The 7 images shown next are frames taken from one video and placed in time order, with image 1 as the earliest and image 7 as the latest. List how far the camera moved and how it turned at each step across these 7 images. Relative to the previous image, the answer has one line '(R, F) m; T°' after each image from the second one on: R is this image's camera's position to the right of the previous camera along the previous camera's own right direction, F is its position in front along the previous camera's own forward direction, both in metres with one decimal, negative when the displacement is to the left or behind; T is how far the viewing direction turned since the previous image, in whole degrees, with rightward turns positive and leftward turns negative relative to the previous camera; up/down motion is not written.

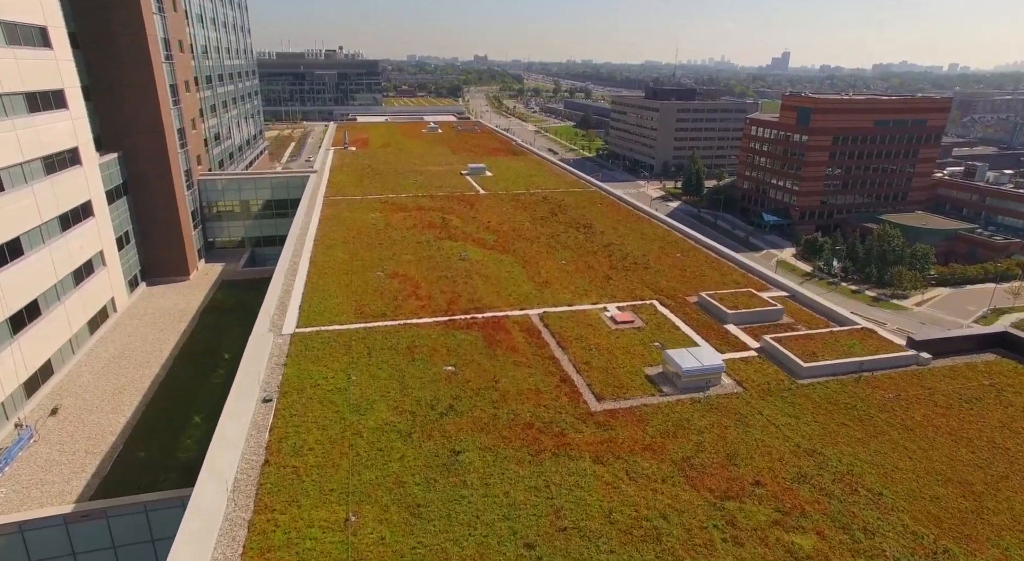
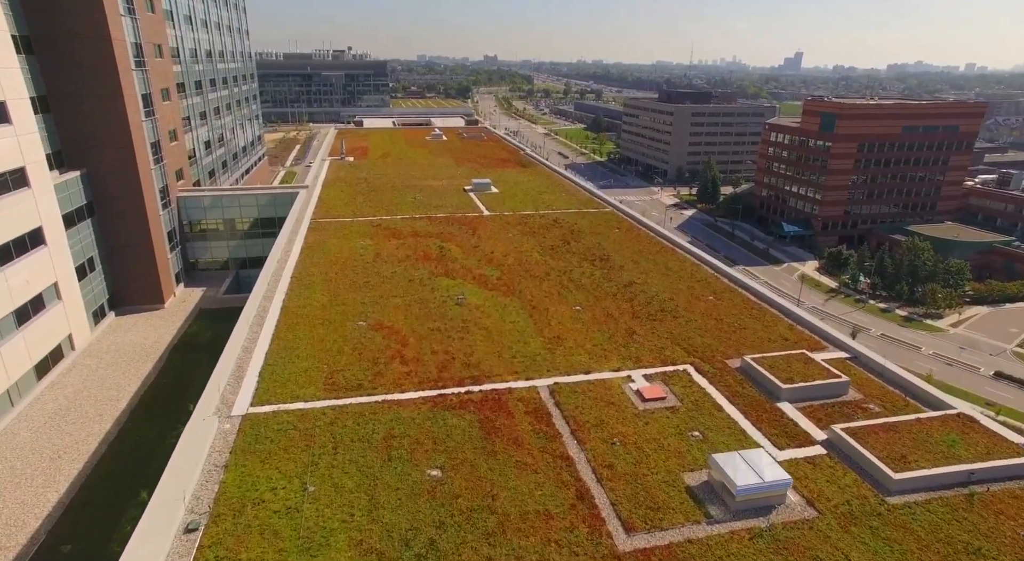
(+0.1, +3.5) m; -1°
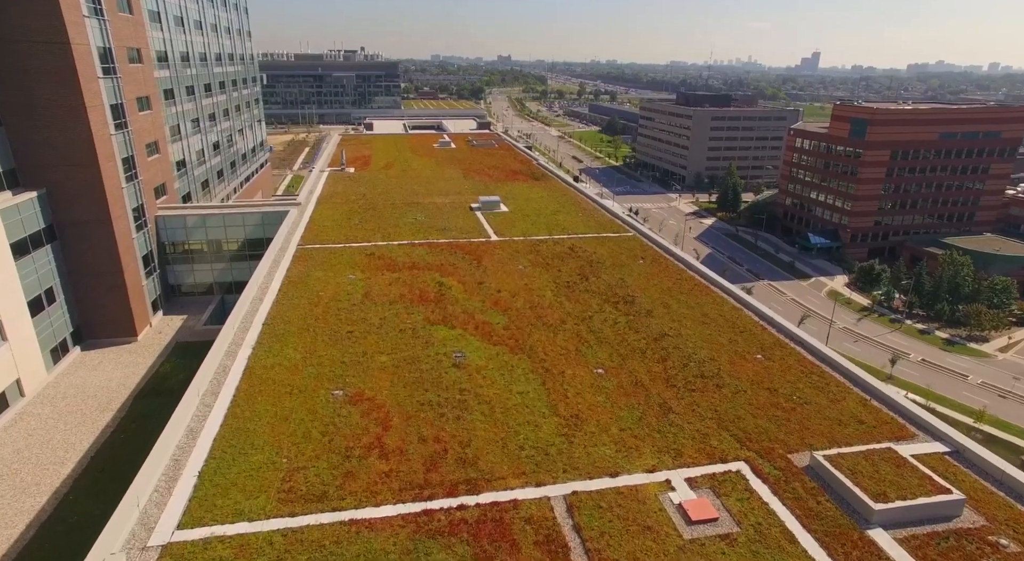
(+0.1, +3.5) m; -1°
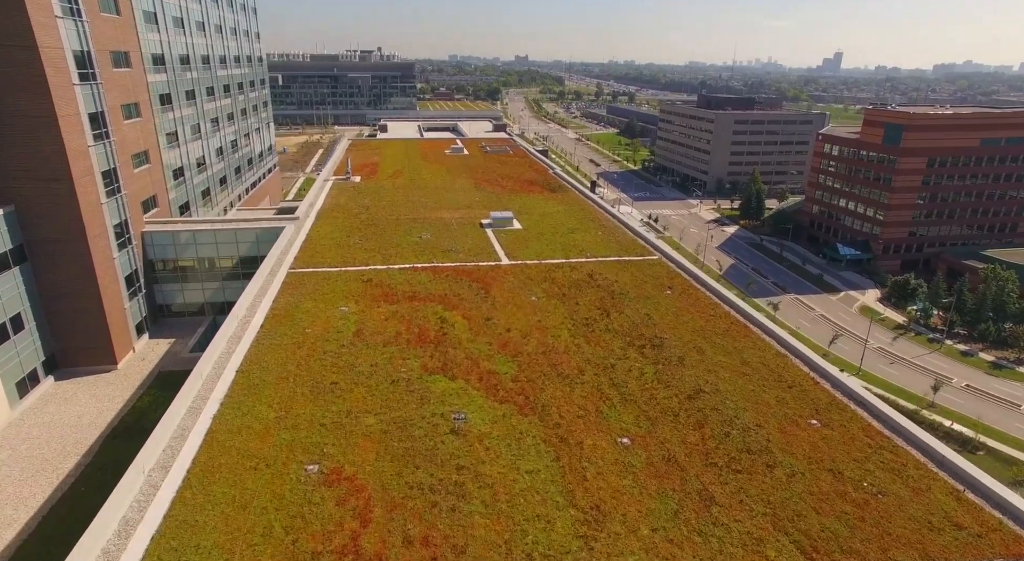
(+0.1, +2.7) m; -1°
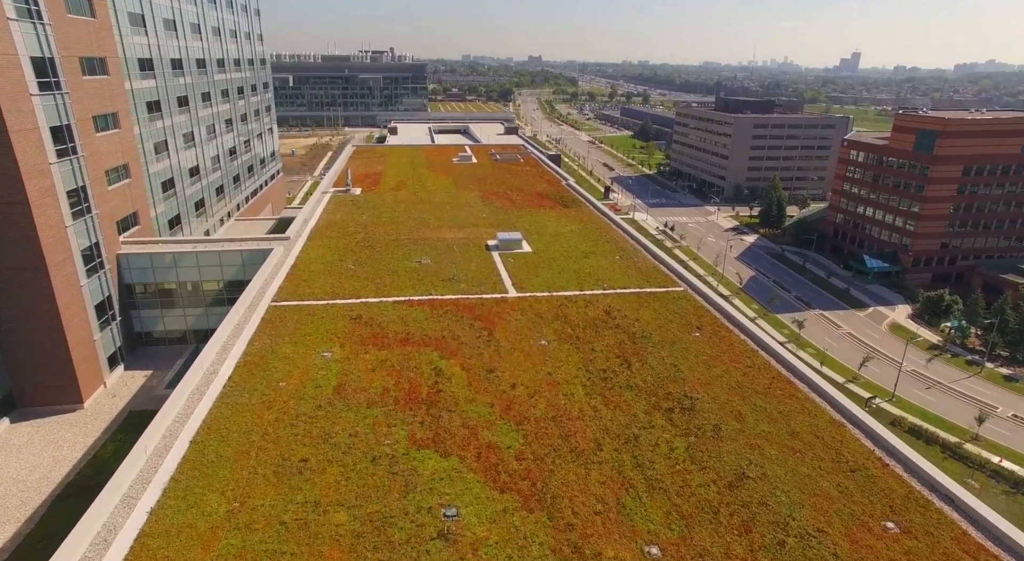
(+0.2, +2.8) m; -1°
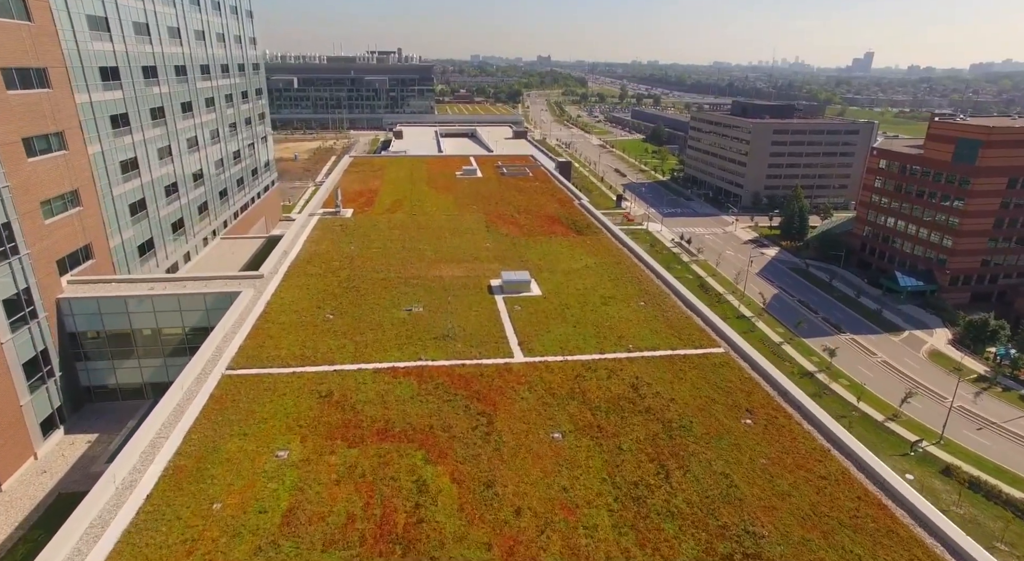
(+0.1, +4.1) m; -1°
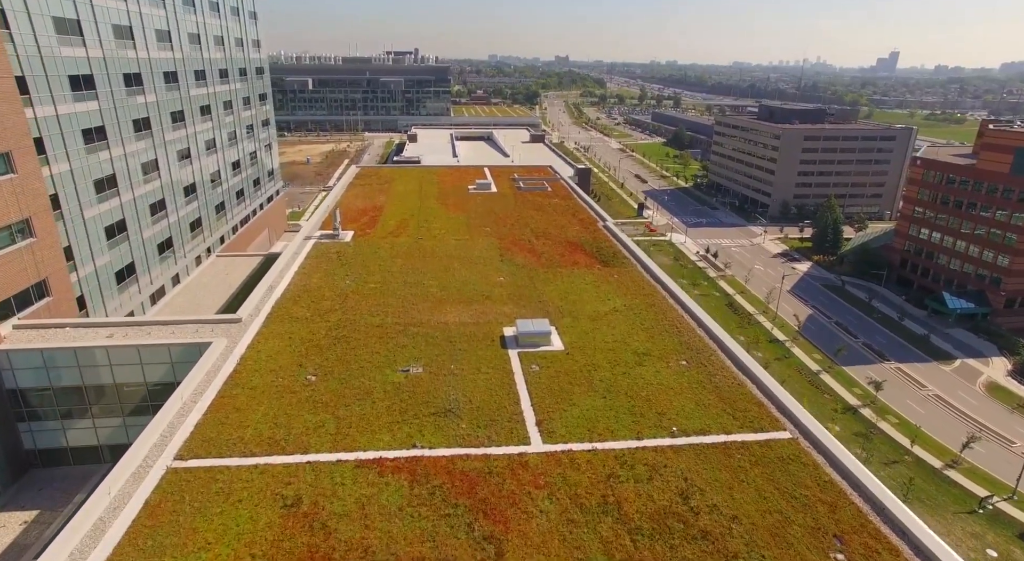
(-0.1, +3.8) m; -1°
